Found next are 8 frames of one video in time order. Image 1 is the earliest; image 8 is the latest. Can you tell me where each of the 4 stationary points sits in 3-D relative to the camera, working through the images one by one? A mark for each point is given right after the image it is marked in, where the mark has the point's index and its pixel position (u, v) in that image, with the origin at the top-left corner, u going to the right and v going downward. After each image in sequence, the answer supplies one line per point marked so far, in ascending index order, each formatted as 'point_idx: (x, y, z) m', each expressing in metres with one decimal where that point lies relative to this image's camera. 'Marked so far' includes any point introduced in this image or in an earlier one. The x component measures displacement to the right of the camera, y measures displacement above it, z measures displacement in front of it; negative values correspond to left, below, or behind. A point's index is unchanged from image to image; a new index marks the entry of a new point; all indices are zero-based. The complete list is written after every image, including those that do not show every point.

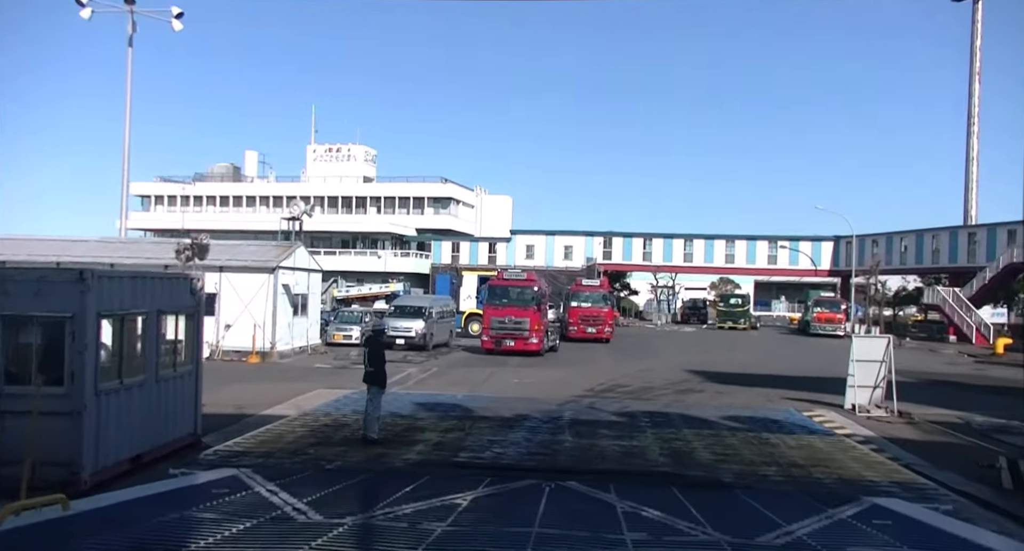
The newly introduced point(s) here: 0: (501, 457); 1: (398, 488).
0: (-0.2, -2.8, +14.9) m
1: (-1.5, -2.8, +12.6) m
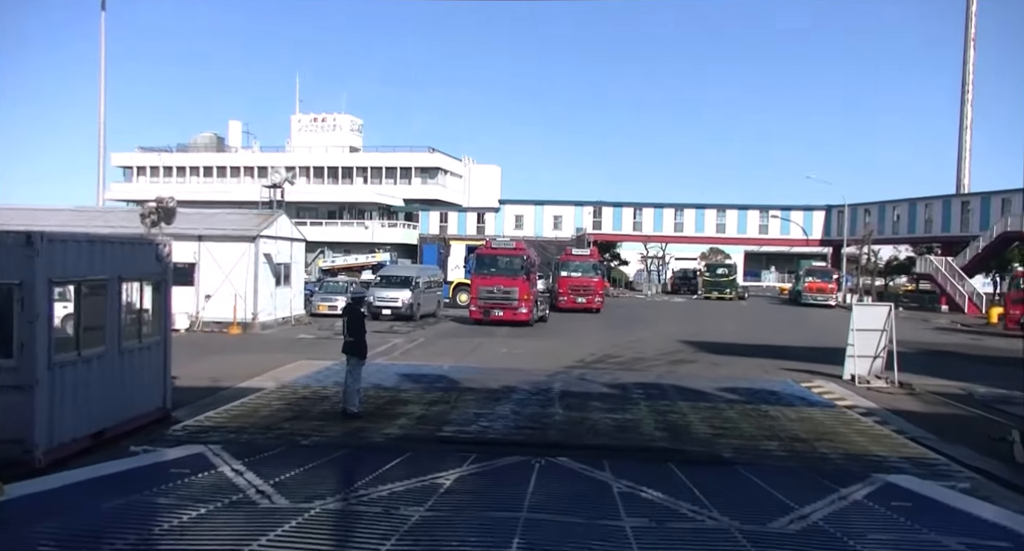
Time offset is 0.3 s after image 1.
0: (-0.4, -2.3, +14.1) m
1: (-1.6, -2.3, +11.8) m
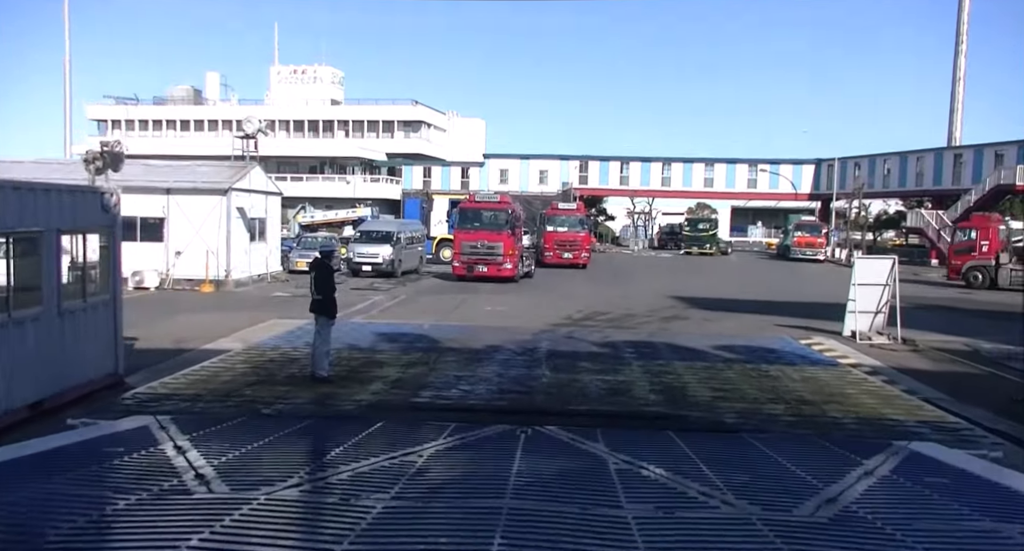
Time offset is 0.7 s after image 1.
0: (-0.6, -1.6, +12.9) m
1: (-1.8, -1.8, +10.6) m
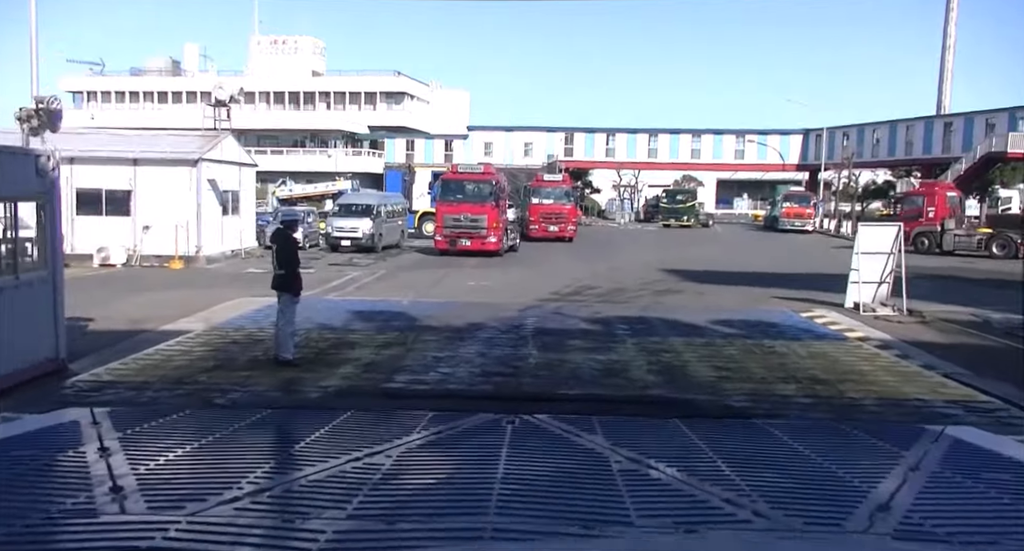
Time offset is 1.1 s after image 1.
0: (-0.8, -1.3, +11.7) m
1: (-1.9, -1.5, +9.4) m
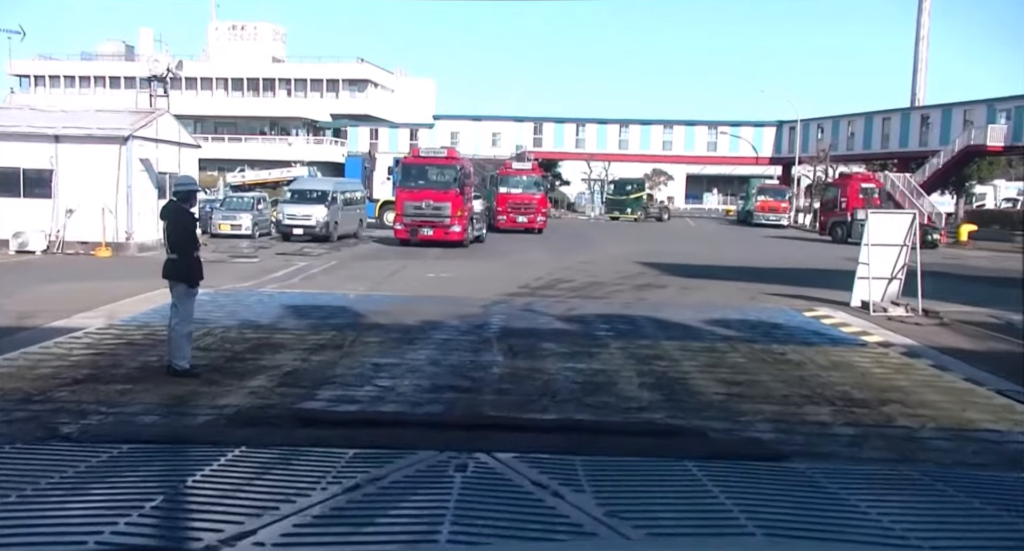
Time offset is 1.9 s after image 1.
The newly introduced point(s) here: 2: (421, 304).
0: (-1.2, -1.1, +9.1) m
1: (-2.3, -1.4, +6.7) m
2: (-1.6, -0.5, +16.7) m
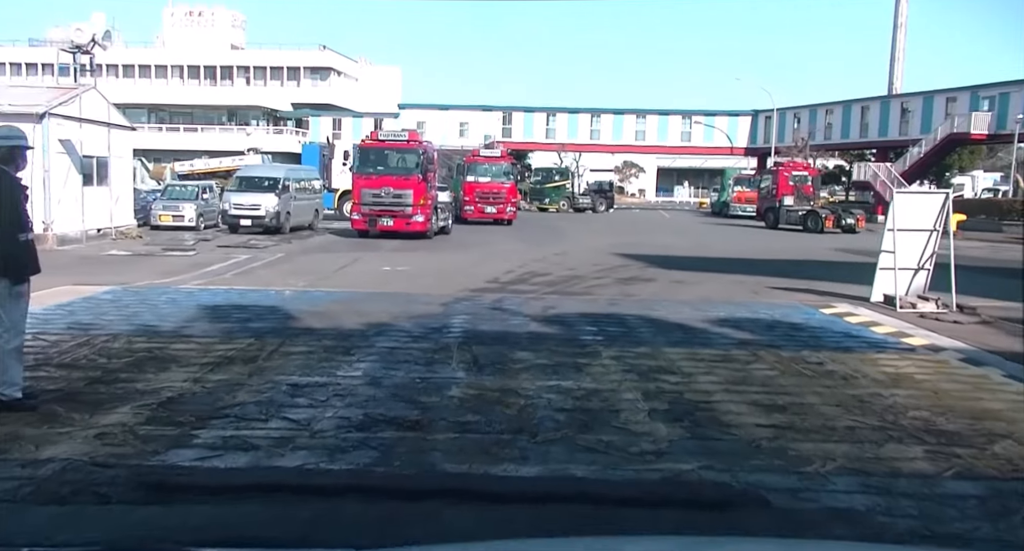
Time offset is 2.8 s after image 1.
0: (-1.4, -1.1, +6.3) m
1: (-2.4, -1.3, +4.0) m
2: (-2.0, -0.4, +13.9) m
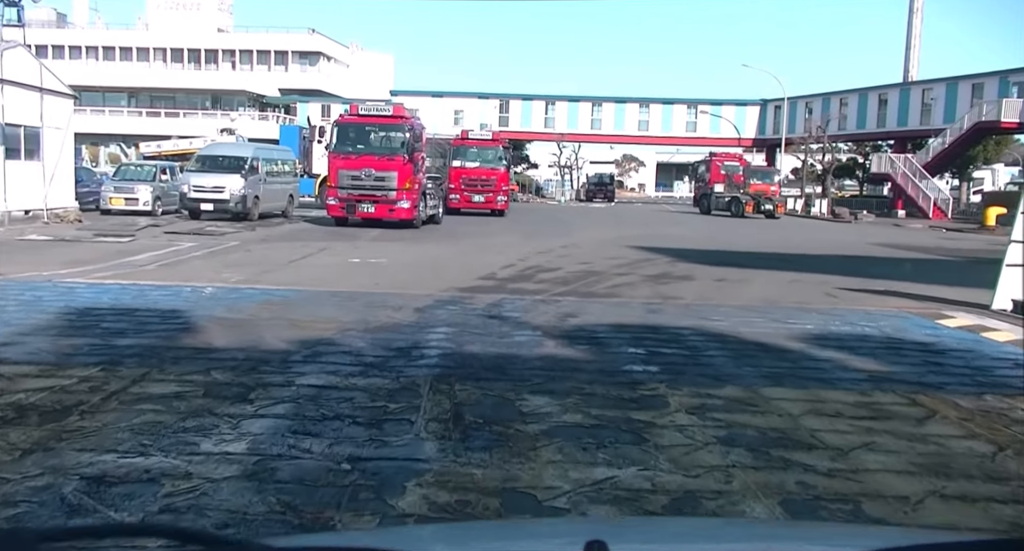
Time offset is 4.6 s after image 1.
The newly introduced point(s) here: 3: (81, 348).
0: (-1.3, -1.0, +2.3) m
1: (-2.4, -1.3, -0.1) m
2: (-2.0, -0.3, +9.9) m
3: (-3.2, -0.5, +7.4) m
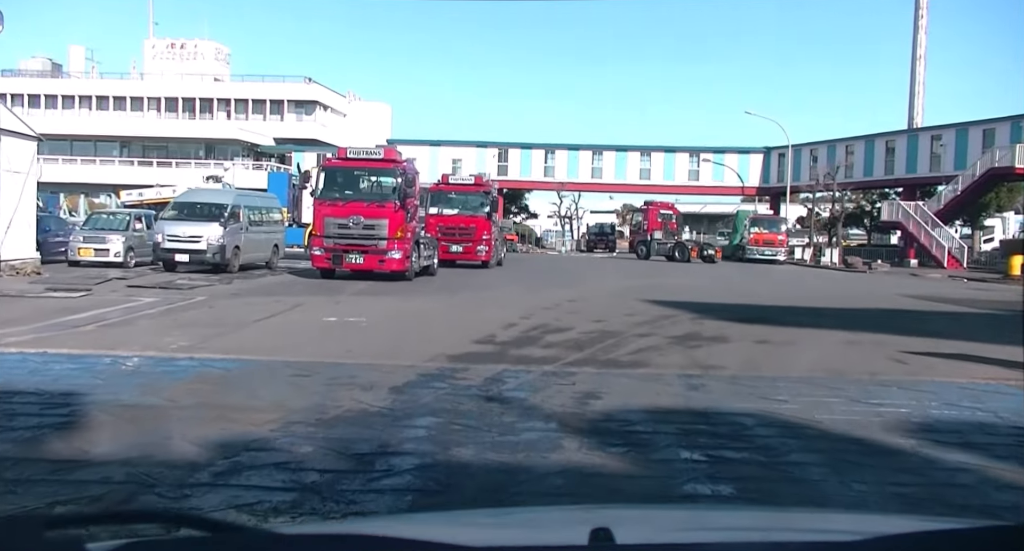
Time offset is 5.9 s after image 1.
0: (-1.3, -1.2, 0.0) m
1: (-2.3, -1.3, -2.4) m
2: (-2.0, -0.9, +7.6) m
3: (-3.1, -1.0, +5.1) m
